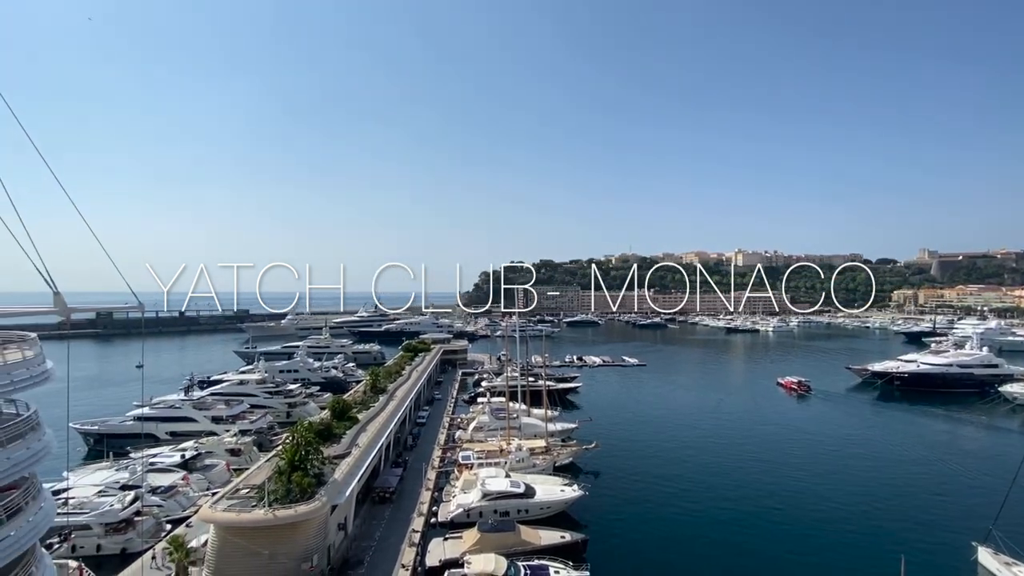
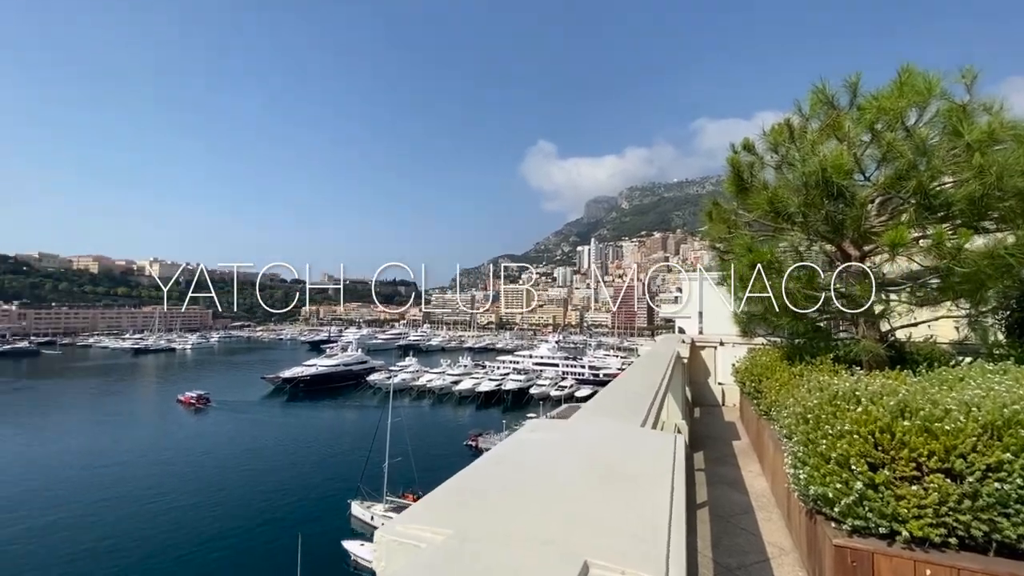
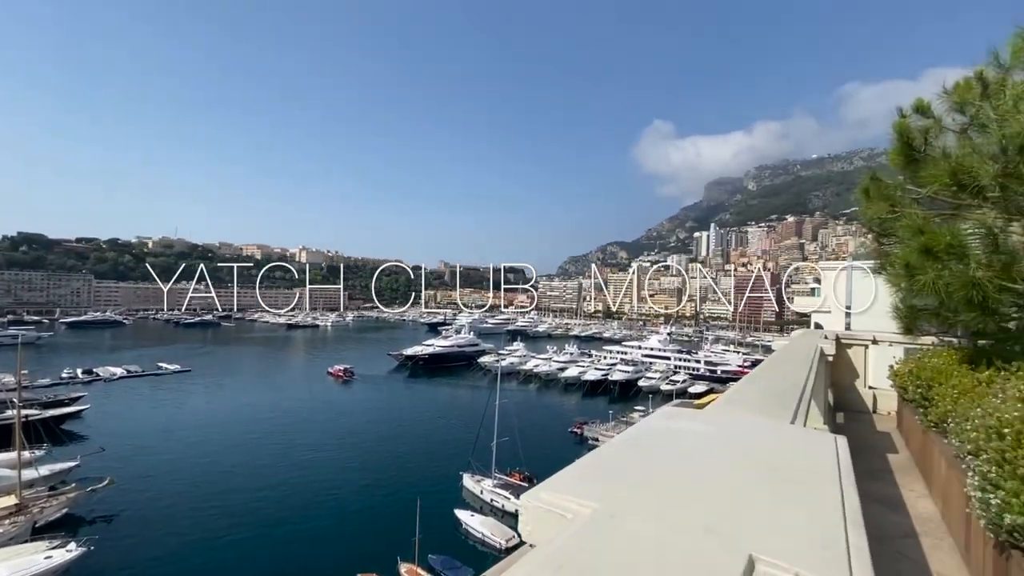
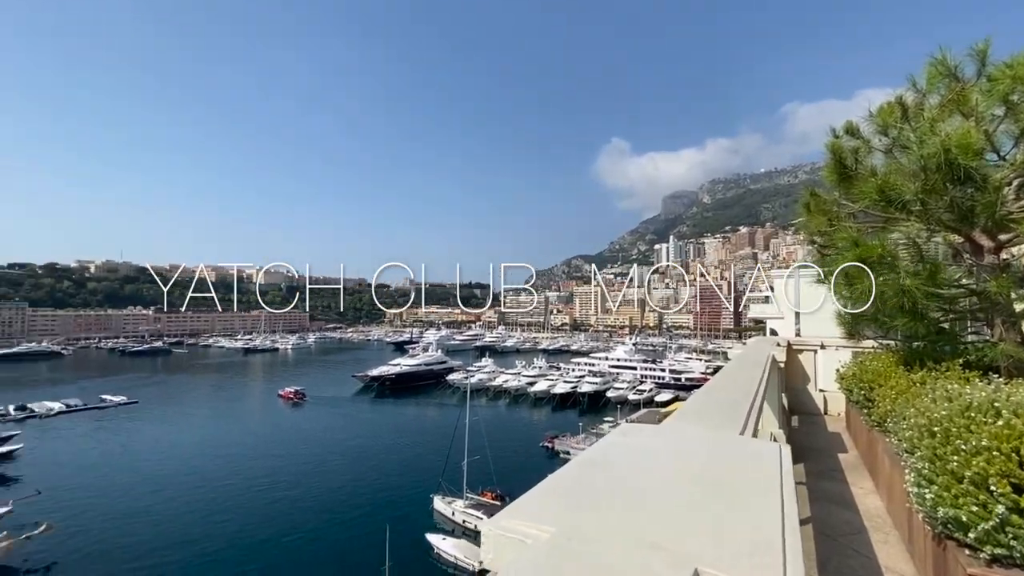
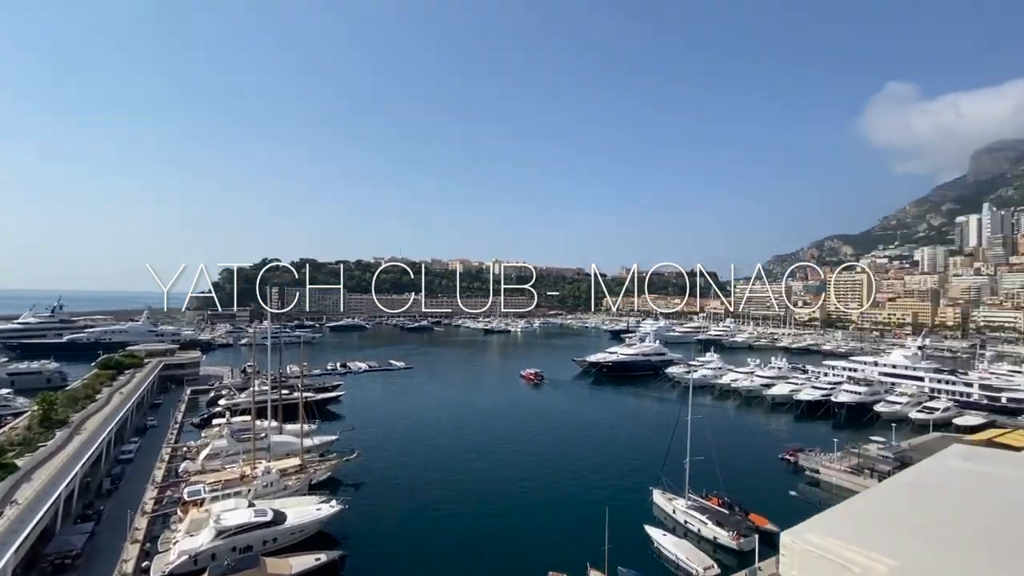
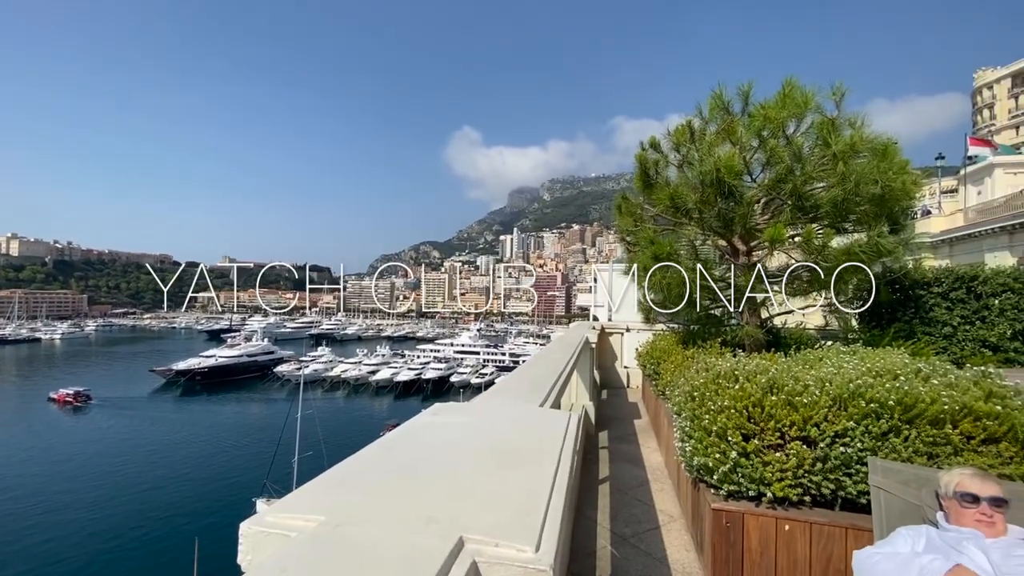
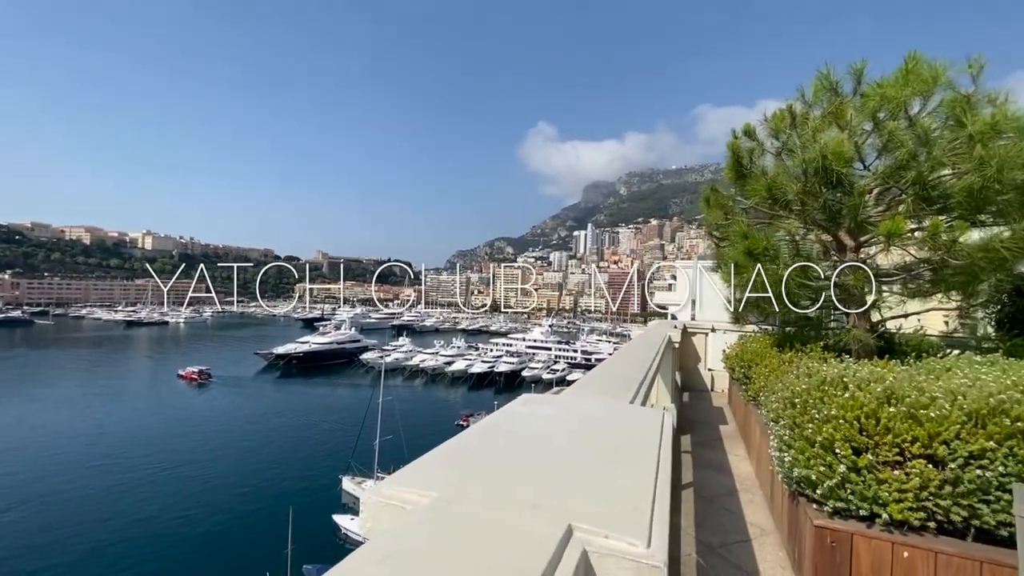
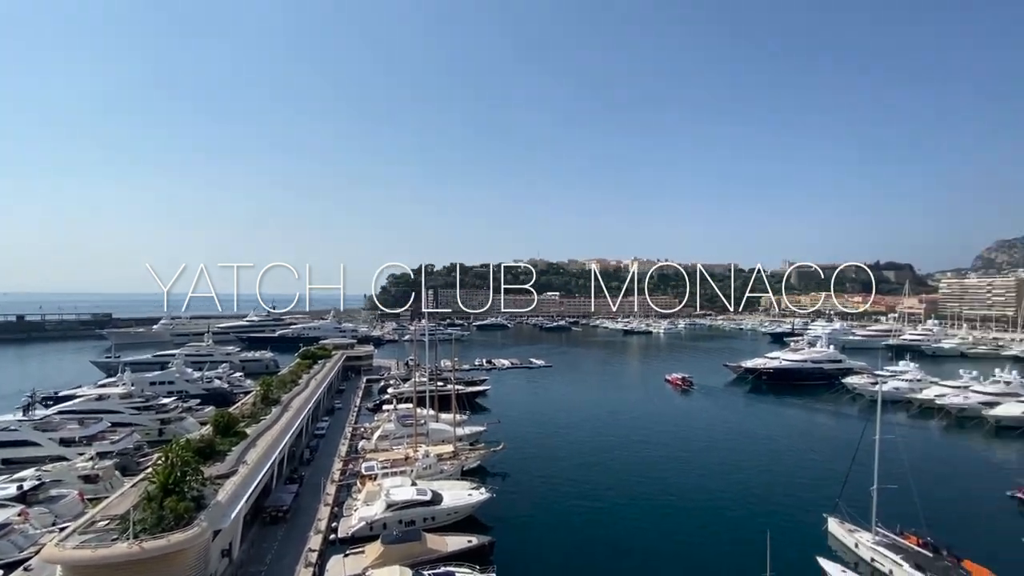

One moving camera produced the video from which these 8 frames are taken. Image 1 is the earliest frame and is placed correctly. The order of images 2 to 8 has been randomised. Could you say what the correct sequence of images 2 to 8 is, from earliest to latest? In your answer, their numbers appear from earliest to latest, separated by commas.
8, 5, 3, 7, 6, 2, 4
